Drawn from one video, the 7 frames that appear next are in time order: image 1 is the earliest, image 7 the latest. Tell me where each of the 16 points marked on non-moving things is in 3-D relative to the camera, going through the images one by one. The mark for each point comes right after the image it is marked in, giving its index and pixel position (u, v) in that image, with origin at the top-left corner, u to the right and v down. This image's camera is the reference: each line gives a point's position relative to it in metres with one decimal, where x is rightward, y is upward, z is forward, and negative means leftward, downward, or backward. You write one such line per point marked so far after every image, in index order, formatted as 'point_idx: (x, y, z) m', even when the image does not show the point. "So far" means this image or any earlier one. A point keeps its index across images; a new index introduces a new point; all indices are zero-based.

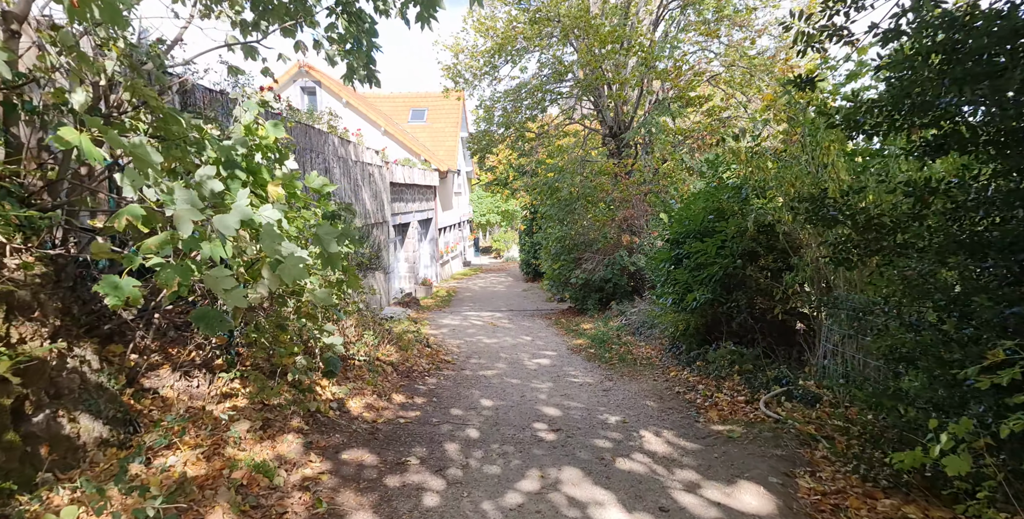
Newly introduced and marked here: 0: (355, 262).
0: (-1.8, 0.0, +7.4) m
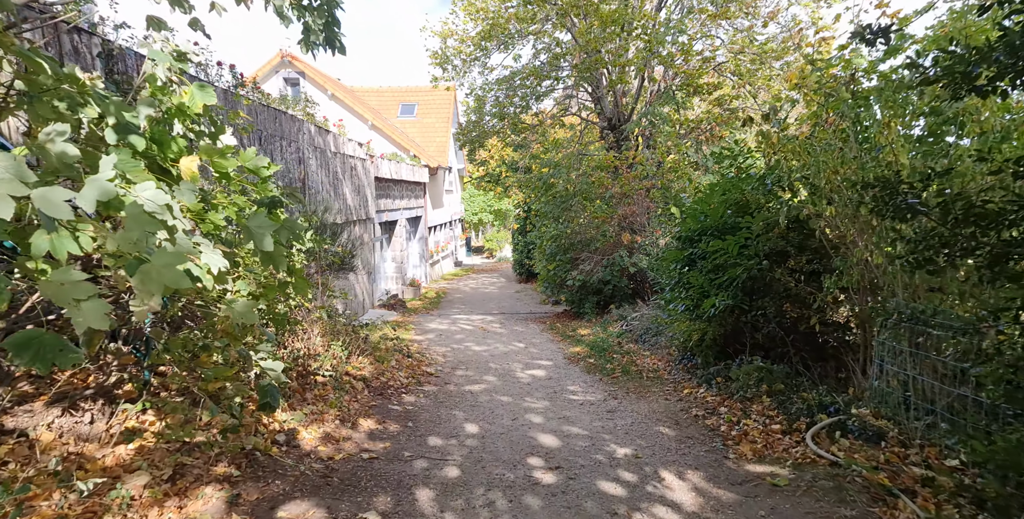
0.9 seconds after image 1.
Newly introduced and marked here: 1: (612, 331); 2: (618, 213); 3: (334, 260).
0: (-1.9, 0.0, +6.5) m
1: (+1.6, -1.2, +10.4) m
2: (+1.9, +0.8, +11.7) m
3: (-1.9, 0.0, +6.9) m
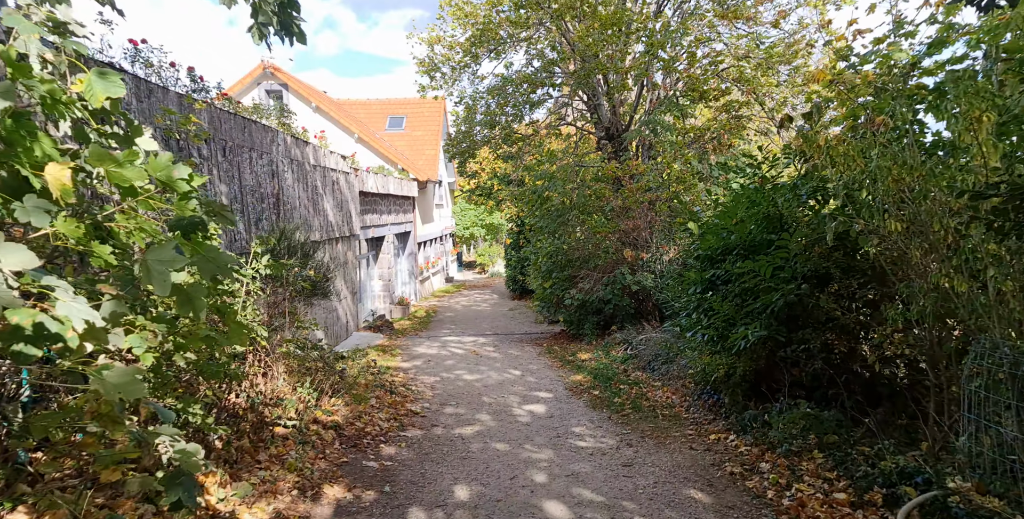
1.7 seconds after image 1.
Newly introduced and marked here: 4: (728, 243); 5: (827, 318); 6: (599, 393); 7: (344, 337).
0: (-1.9, -0.3, +5.6) m
1: (+1.5, -1.4, +9.6) m
2: (+1.8, +0.5, +10.9) m
3: (-1.9, -0.3, +6.0) m
4: (+1.8, +0.1, +5.5) m
5: (+2.3, -0.4, +4.6) m
6: (+1.0, -1.6, +7.6) m
7: (-3.4, -1.6, +12.7) m
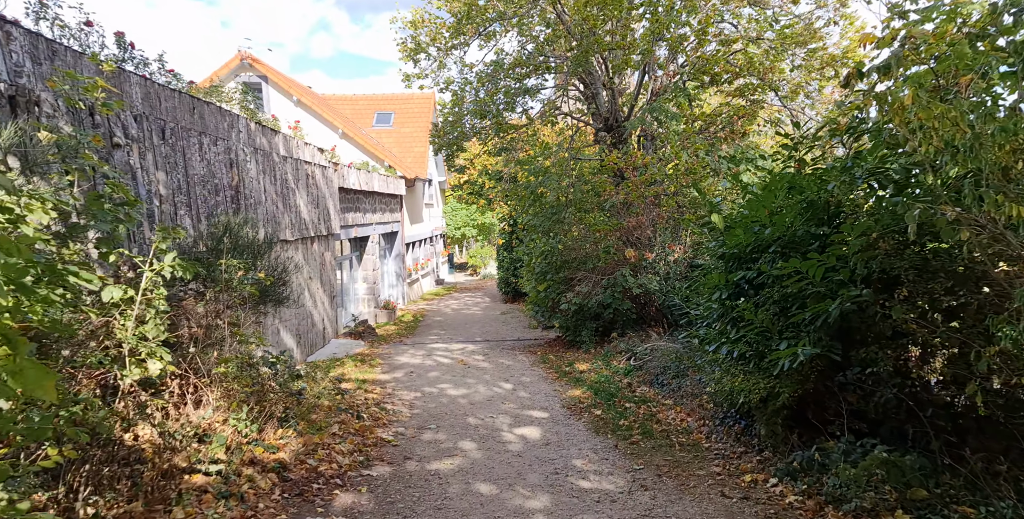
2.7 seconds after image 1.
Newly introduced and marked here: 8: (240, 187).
0: (-2.0, -0.3, +4.6) m
1: (+1.4, -1.4, +8.6) m
2: (+1.7, +0.5, +9.9) m
3: (-2.0, -0.3, +5.0) m
4: (+1.7, +0.1, +4.5) m
5: (+2.2, -0.4, +3.7) m
6: (+0.9, -1.6, +6.6) m
7: (-3.6, -1.6, +11.6) m
8: (-3.5, +0.9, +8.3) m
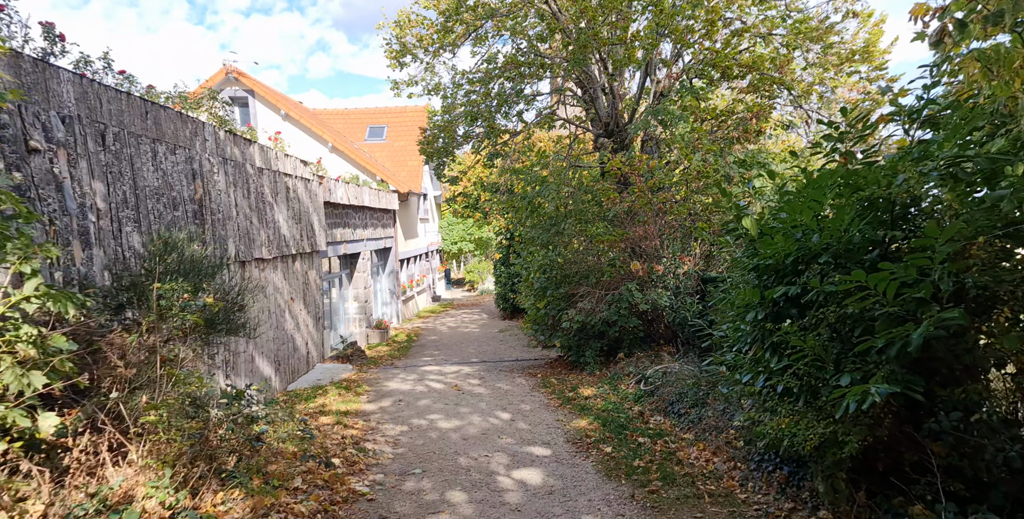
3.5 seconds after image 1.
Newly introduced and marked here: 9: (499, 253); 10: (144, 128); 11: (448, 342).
0: (-2.1, -0.4, +3.8) m
1: (+1.4, -1.6, +7.8) m
2: (+1.6, +0.3, +9.1) m
3: (-2.1, -0.4, +4.2) m
4: (+1.7, +0.1, +3.7) m
5: (+2.1, -0.5, +2.9) m
6: (+0.9, -1.7, +5.7) m
7: (-3.6, -2.0, +10.8) m
8: (-3.6, +0.7, +7.5) m
9: (-0.4, +0.2, +19.9) m
10: (-3.5, +1.2, +6.2) m
11: (-1.6, -2.1, +16.4) m
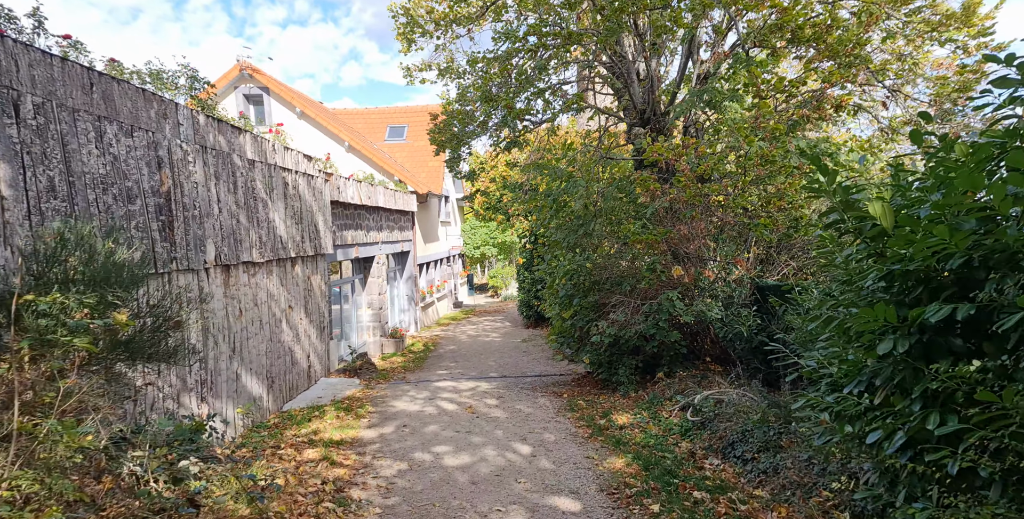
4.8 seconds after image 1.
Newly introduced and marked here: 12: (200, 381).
0: (-2.0, -0.4, +2.6) m
1: (+1.6, -1.7, +6.5) m
2: (+1.9, +0.3, +7.8) m
3: (-2.0, -0.4, +3.0) m
4: (+1.7, +0.1, +2.4) m
5: (+2.2, -0.5, +1.5) m
6: (+1.0, -1.7, +4.5) m
7: (-3.3, -2.0, +9.7) m
8: (-3.3, +0.6, +6.4) m
9: (+0.3, 0.0, +18.7) m
10: (-3.3, +1.2, +5.1) m
11: (-1.1, -2.2, +15.2) m
12: (-3.3, -1.3, +6.8) m
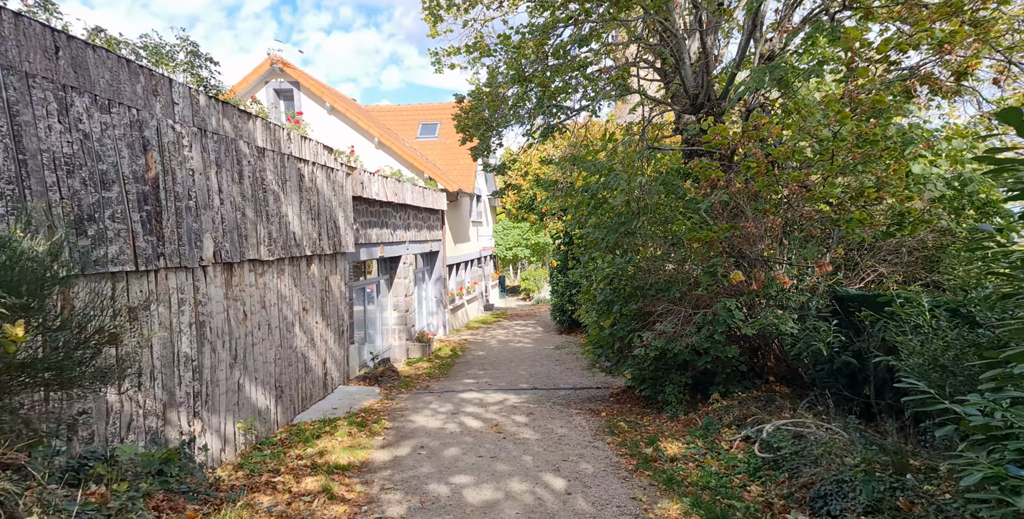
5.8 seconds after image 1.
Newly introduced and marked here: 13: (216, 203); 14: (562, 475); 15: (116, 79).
0: (-1.9, -0.4, +1.8) m
1: (+1.9, -1.7, +5.4) m
2: (+2.2, +0.2, +6.8) m
3: (-1.9, -0.4, +2.2) m
4: (+1.8, 0.0, +1.3) m
5: (+2.2, -0.5, +0.5) m
6: (+1.2, -1.7, +3.4) m
7: (-2.8, -2.0, +8.9) m
8: (-3.0, +0.7, +5.6) m
9: (+1.2, 0.0, +17.7) m
10: (-3.1, +1.3, +4.3) m
11: (-0.3, -2.2, +14.3) m
12: (-3.0, -1.2, +6.0) m
13: (-3.0, +0.6, +6.5) m
14: (+0.5, -1.9, +5.8) m
15: (-3.1, +1.4, +5.0) m
